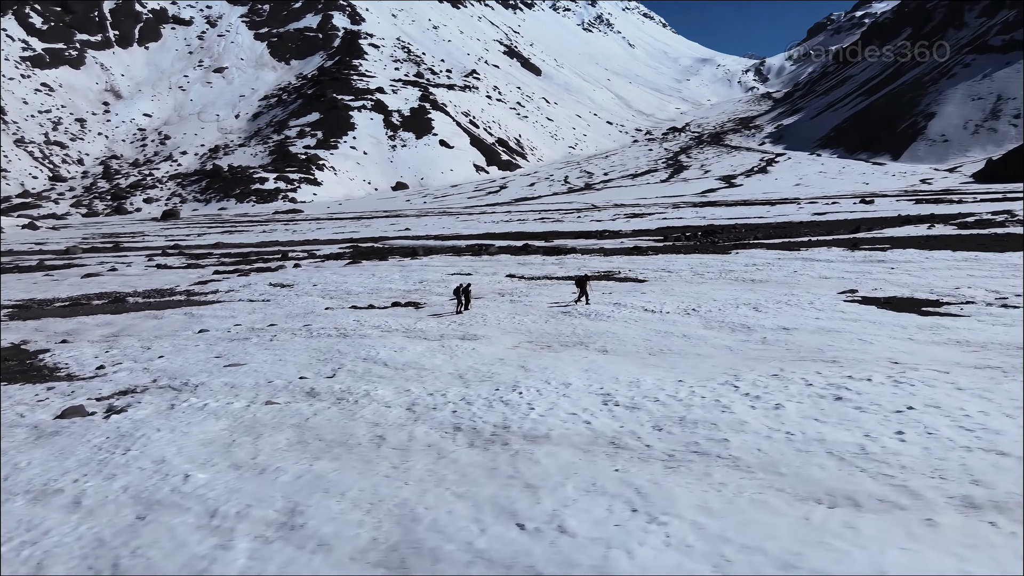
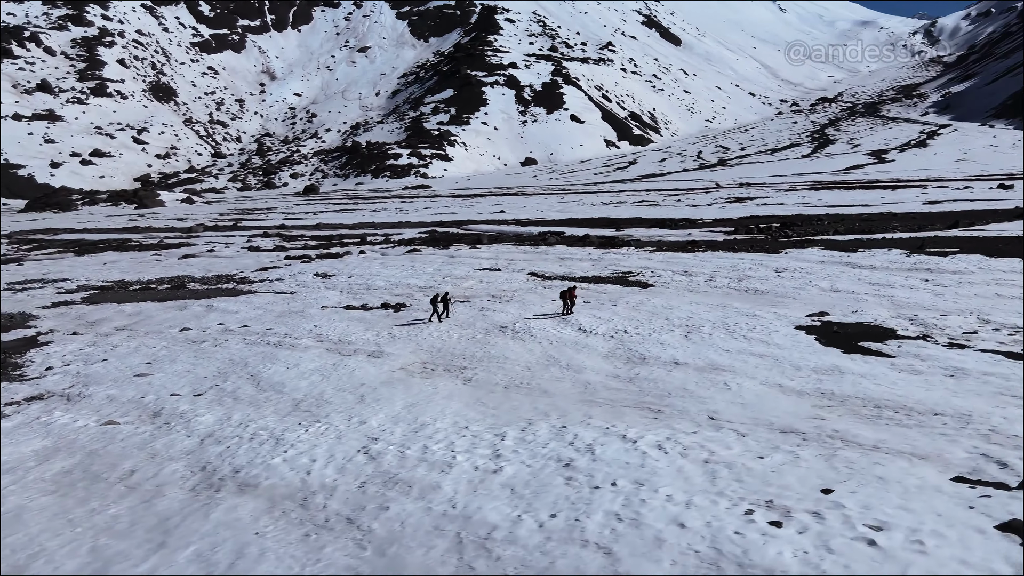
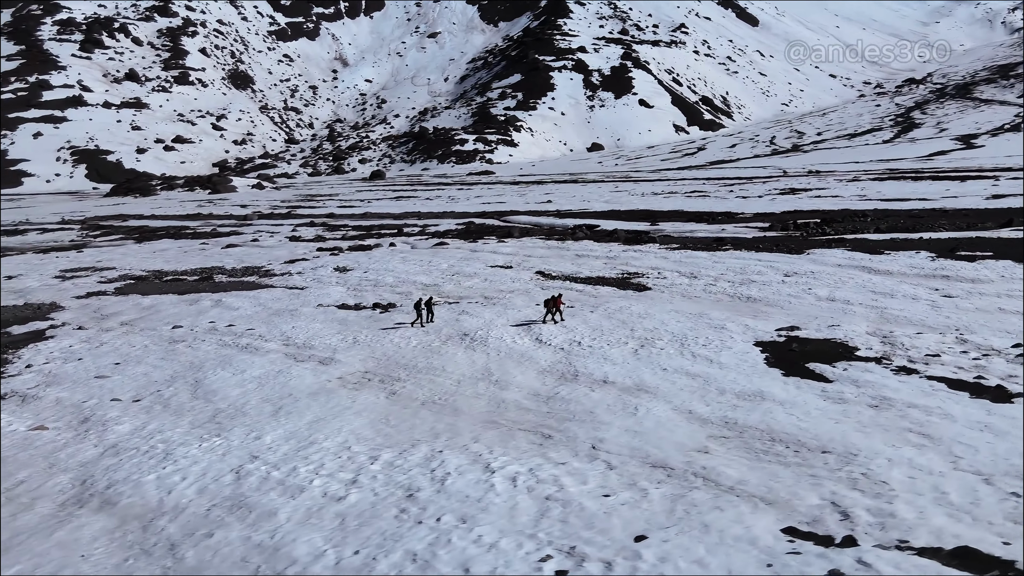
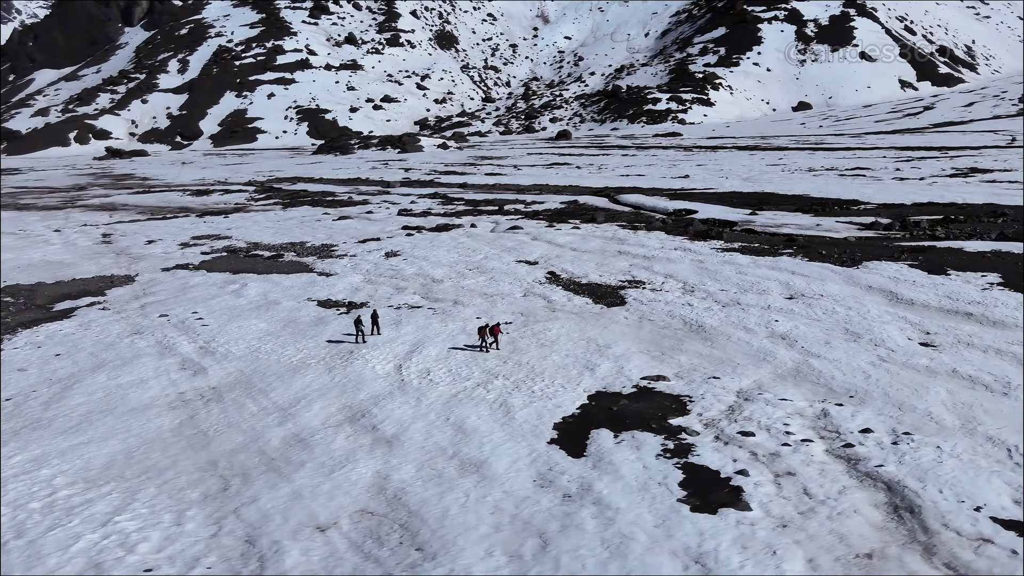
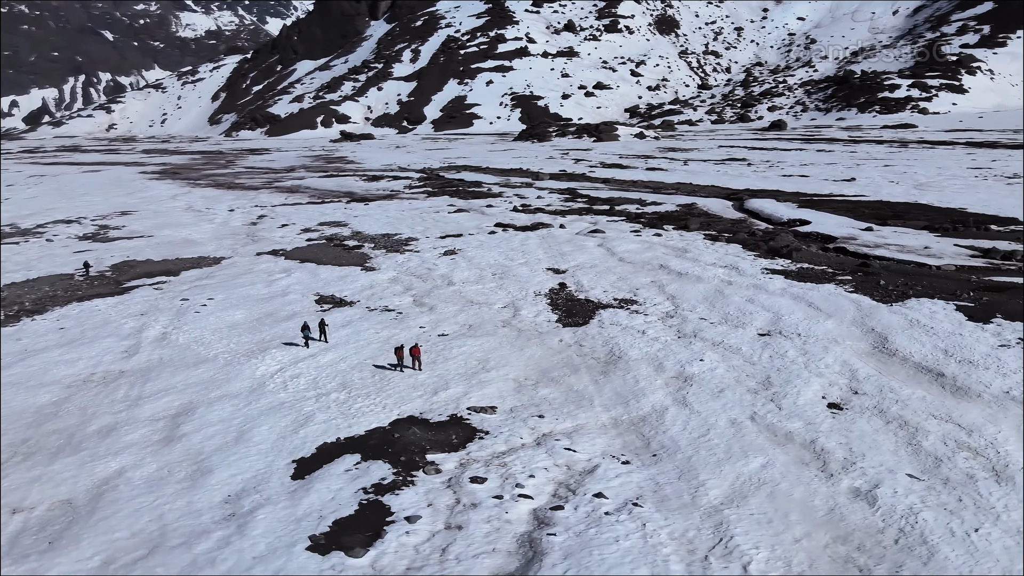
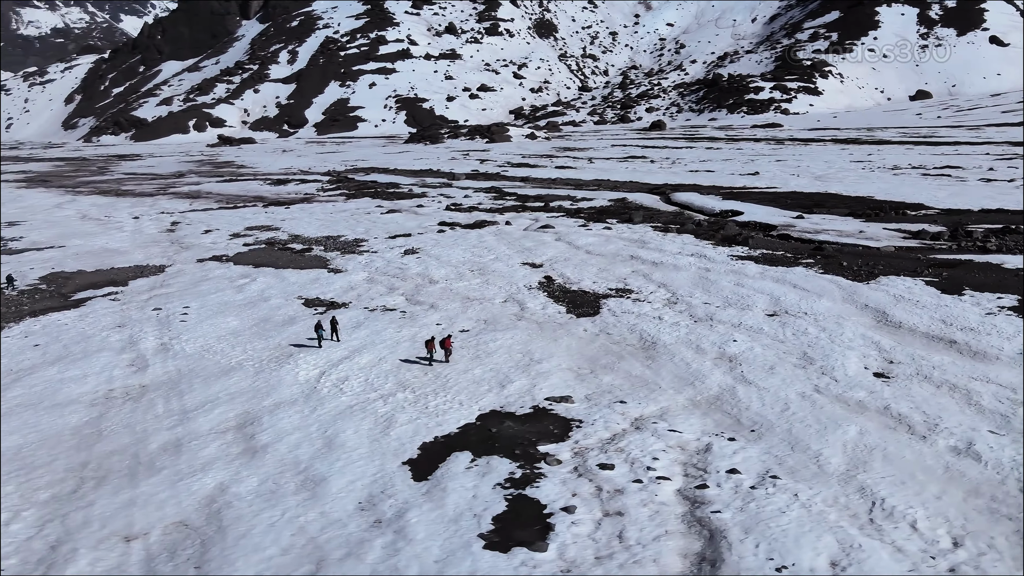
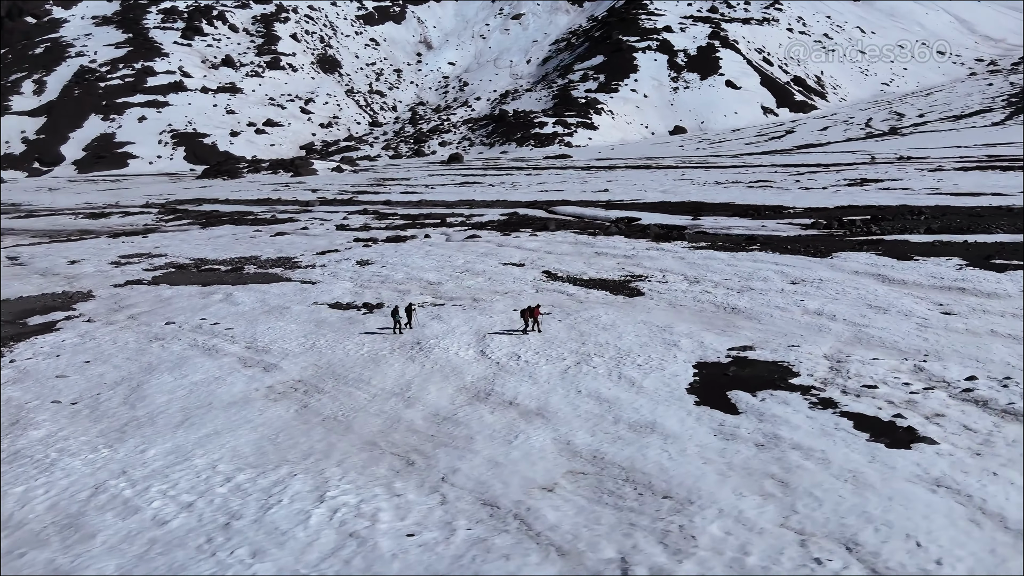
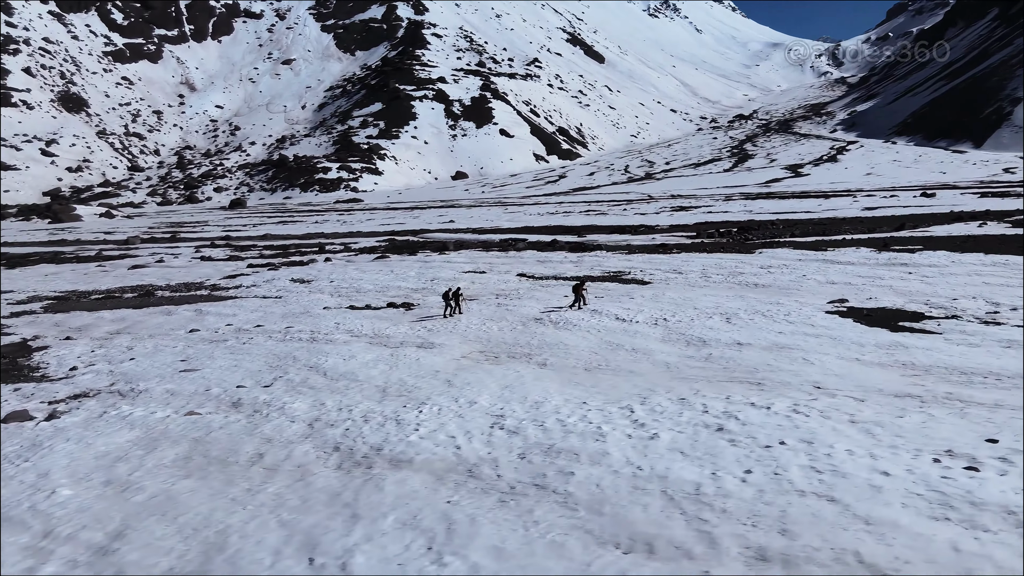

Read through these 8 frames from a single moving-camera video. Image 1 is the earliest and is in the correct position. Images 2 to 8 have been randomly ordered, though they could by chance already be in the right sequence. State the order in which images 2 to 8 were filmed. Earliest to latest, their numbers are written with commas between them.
8, 2, 3, 7, 4, 6, 5
